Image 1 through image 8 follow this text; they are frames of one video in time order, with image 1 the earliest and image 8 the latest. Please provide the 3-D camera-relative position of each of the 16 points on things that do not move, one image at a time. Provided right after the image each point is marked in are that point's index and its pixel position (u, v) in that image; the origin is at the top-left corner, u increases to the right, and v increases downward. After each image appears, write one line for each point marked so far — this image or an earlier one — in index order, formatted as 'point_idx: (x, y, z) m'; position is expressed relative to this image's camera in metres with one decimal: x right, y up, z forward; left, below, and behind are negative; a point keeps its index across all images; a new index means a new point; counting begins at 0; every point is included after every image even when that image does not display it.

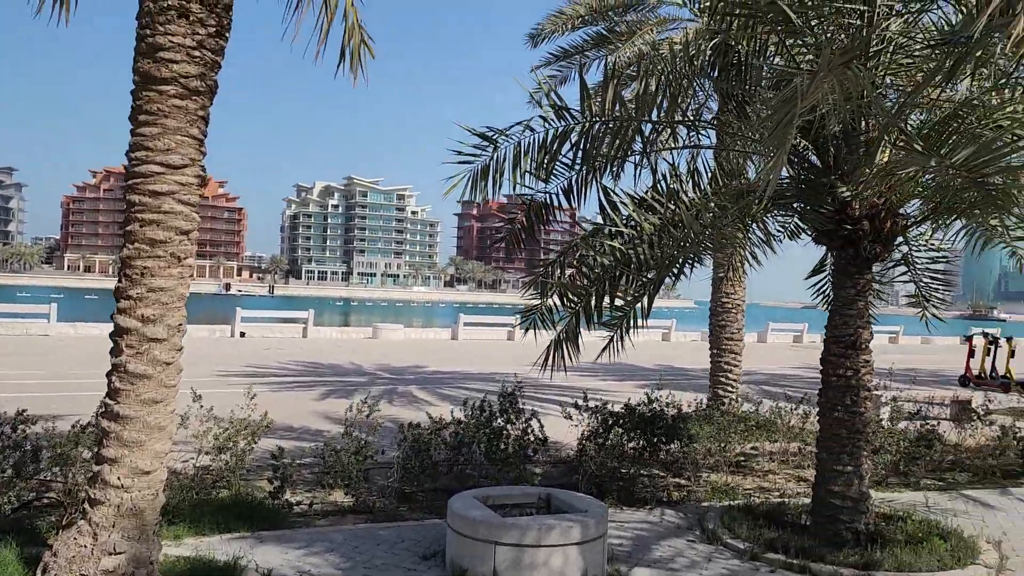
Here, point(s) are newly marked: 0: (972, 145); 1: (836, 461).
0: (+3.0, +1.0, +5.6) m
1: (+2.5, -1.4, +6.7) m
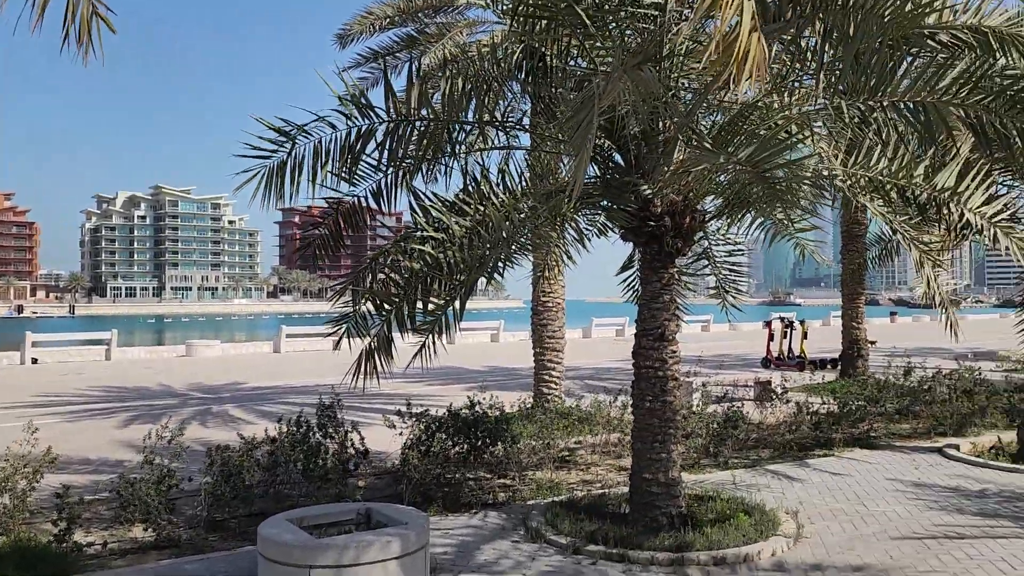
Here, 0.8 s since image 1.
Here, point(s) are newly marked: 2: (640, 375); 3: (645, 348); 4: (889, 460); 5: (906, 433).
0: (+1.7, +1.0, +6.0) m
1: (+1.1, -1.3, +6.9) m
2: (+1.0, -0.7, +7.0) m
3: (+1.1, -0.5, +6.9) m
4: (+4.5, -2.0, +10.2) m
5: (+5.5, -2.0, +12.1) m
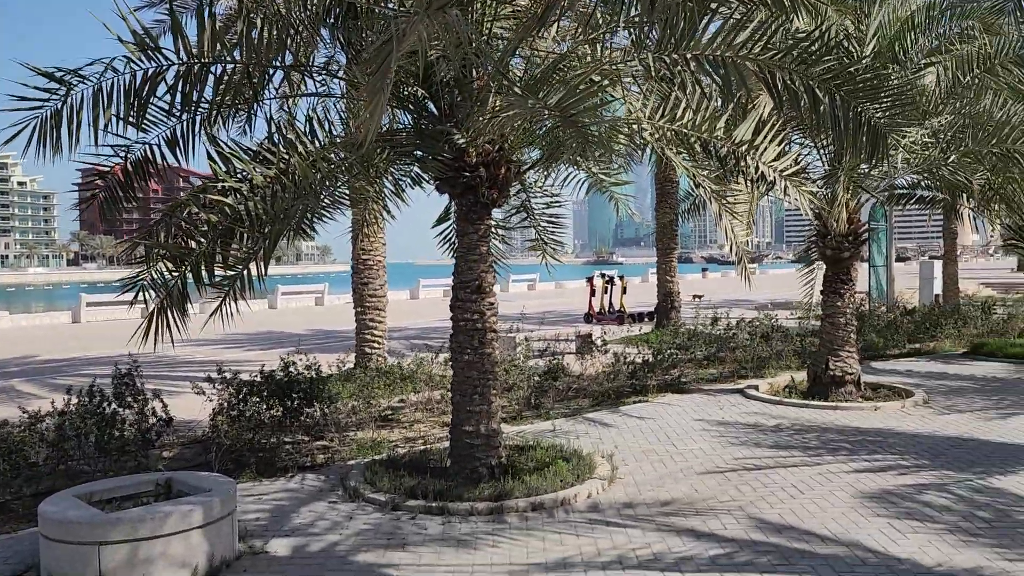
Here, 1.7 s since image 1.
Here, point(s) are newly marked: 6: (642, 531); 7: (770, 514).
0: (+0.4, +1.4, +6.0) m
1: (-0.3, -0.9, +6.9) m
2: (-0.4, -0.3, +6.9) m
3: (-0.4, -0.1, +6.9) m
4: (+2.3, -1.4, +10.8) m
5: (+3.0, -1.3, +12.9) m
6: (+0.9, -1.7, +5.8) m
7: (+1.9, -1.6, +6.2) m
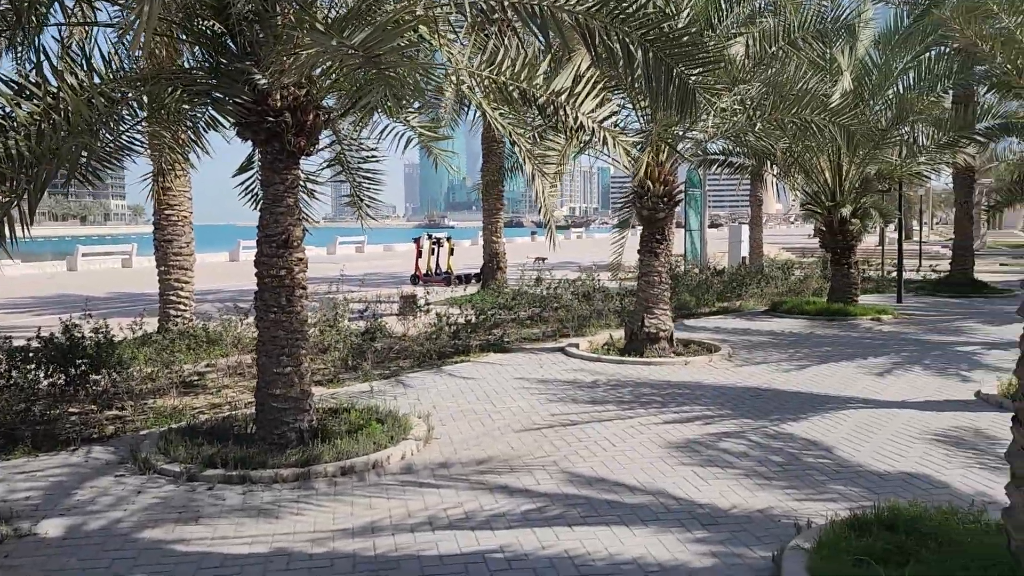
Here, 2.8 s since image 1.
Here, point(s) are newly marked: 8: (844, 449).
0: (-0.9, +1.7, +5.6) m
1: (-1.8, -0.6, +6.5) m
2: (-1.9, 0.0, +6.4) m
3: (-1.8, +0.2, +6.4) m
4: (+0.1, -0.9, +10.8) m
5: (+0.3, -0.7, +13.0) m
6: (-0.4, -1.4, +5.7) m
7: (+0.5, -1.3, +6.3) m
8: (+2.6, -1.3, +6.8) m
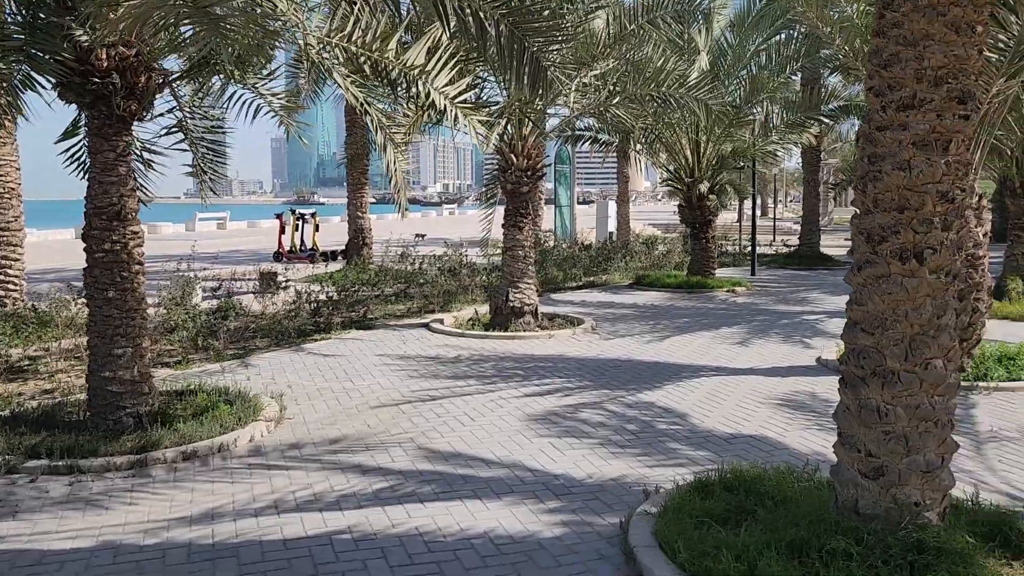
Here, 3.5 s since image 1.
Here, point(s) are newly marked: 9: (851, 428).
0: (-1.9, +1.9, +5.3) m
1: (-2.8, -0.4, +6.0) m
2: (-2.9, +0.2, +6.0) m
3: (-2.9, +0.4, +6.0) m
4: (-1.6, -0.6, +10.6) m
5: (-1.7, -0.4, +12.8) m
6: (-1.3, -1.2, +5.5) m
7: (-0.5, -1.1, +6.2) m
8: (+1.5, -1.0, +7.0) m
9: (+1.6, -0.7, +4.1) m
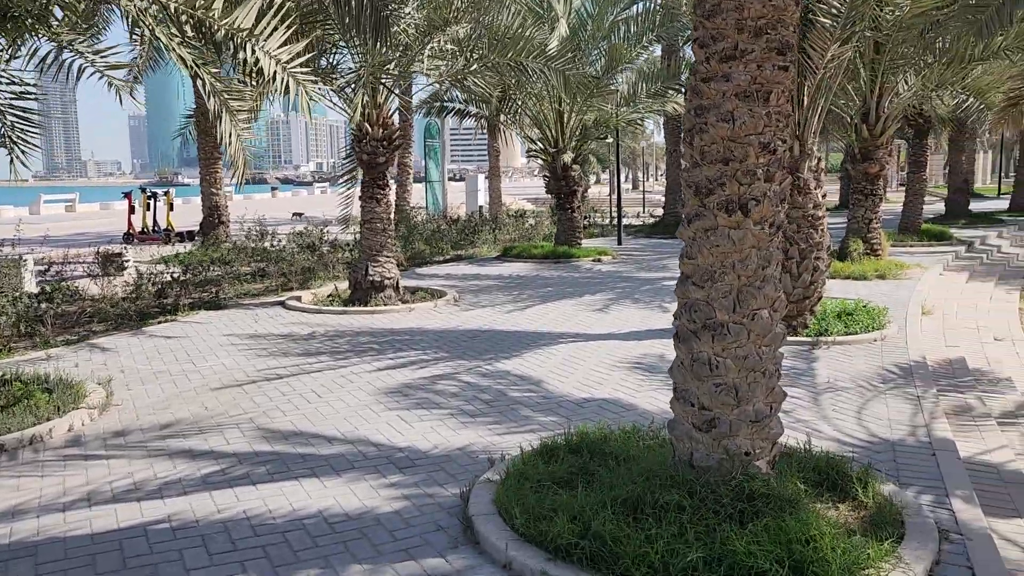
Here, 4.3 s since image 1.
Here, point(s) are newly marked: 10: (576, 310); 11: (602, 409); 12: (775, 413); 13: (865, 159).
0: (-2.9, +2.0, +4.7) m
1: (-3.9, -0.3, +5.4) m
2: (-4.0, +0.3, +5.3) m
3: (-3.9, +0.5, +5.3) m
4: (-3.3, -0.4, +10.1) m
5: (-3.7, -0.1, +12.2) m
6: (-2.3, -1.0, +5.1) m
7: (-1.6, -0.9, +5.9) m
8: (+0.3, -0.8, +7.0) m
9: (+0.8, -0.5, +4.1) m
10: (+0.8, -0.3, +10.7) m
11: (+0.6, -0.9, +6.1) m
12: (+1.3, -0.6, +4.1) m
13: (+5.6, +2.0, +13.5) m
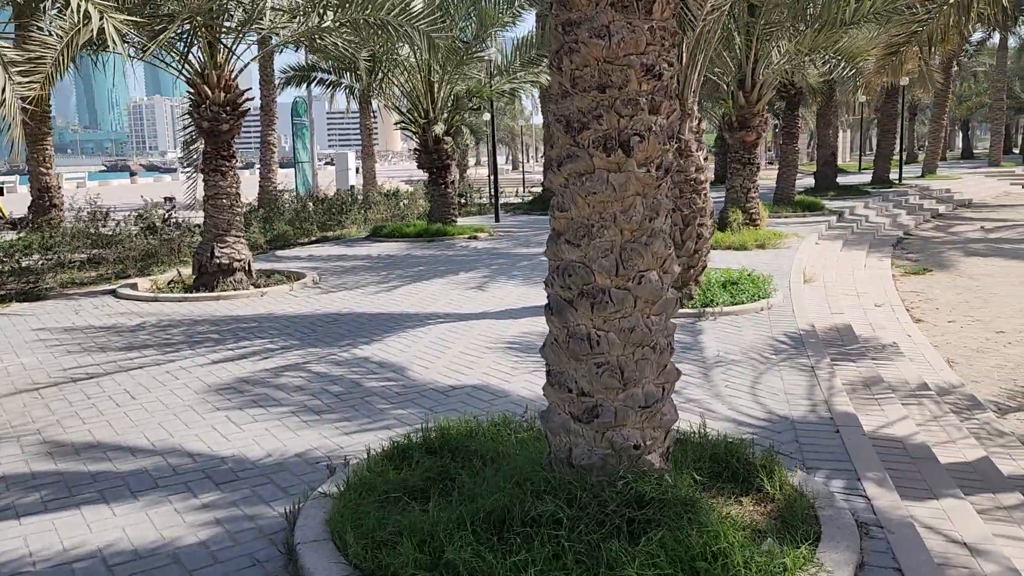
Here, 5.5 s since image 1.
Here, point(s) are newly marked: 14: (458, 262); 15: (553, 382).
0: (-3.6, +2.0, +3.4) m
1: (-4.6, -0.2, +4.0) m
2: (-4.8, +0.3, +3.9) m
3: (-4.7, +0.6, +3.8) m
4: (-4.7, -0.2, +8.7) m
5: (-5.4, +0.1, +10.8) m
6: (-3.0, -0.9, +3.9) m
7: (-2.4, -0.8, +4.8) m
8: (-0.7, -0.6, +6.1) m
9: (+0.2, -0.3, +3.3) m
10: (-0.7, 0.0, +9.9) m
11: (-0.3, -0.7, +5.3) m
12: (+0.6, -0.4, +3.4) m
13: (+3.5, +2.5, +13.2) m
14: (-0.8, +0.4, +12.1) m
15: (+0.2, -0.4, +3.4) m
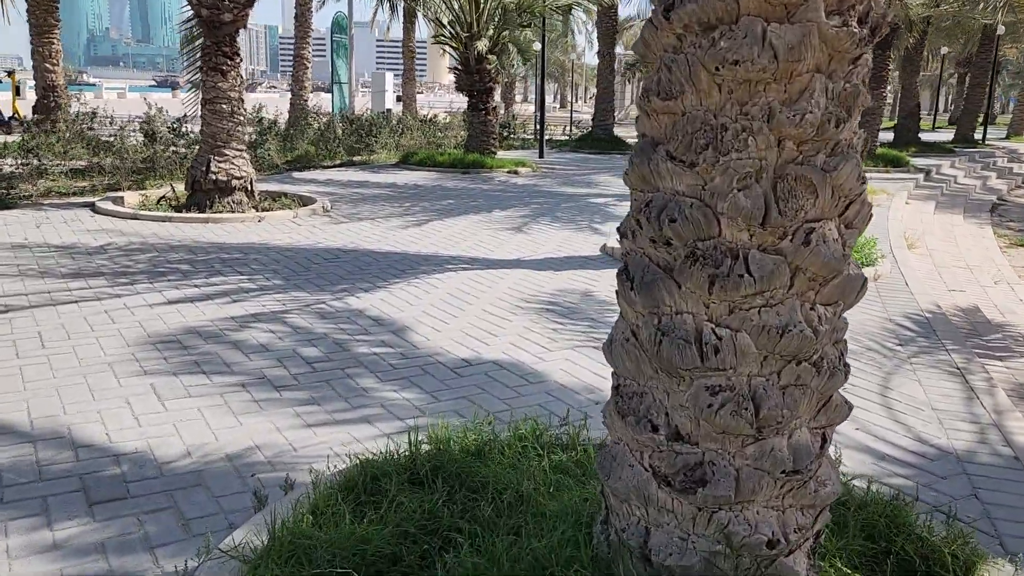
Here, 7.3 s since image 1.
0: (-3.4, +2.4, +1.9) m
1: (-4.5, +0.2, +2.7) m
2: (-4.6, +0.8, +2.5) m
3: (-4.5, +1.0, +2.5) m
4: (-4.4, +0.6, +7.4) m
5: (-4.9, +1.1, +9.5) m
6: (-2.9, -0.6, +2.6) m
7: (-2.3, -0.4, +3.4) m
8: (-0.5, -0.2, +4.7) m
9: (+0.3, -0.2, +1.8) m
10: (-0.3, +0.6, +8.4) m
11: (-0.1, -0.4, +3.9) m
12: (+0.7, -0.4, +1.9) m
13: (+4.3, +3.0, +11.3) m
14: (-0.2, +1.1, +10.6) m
15: (+0.2, -0.3, +1.9) m
